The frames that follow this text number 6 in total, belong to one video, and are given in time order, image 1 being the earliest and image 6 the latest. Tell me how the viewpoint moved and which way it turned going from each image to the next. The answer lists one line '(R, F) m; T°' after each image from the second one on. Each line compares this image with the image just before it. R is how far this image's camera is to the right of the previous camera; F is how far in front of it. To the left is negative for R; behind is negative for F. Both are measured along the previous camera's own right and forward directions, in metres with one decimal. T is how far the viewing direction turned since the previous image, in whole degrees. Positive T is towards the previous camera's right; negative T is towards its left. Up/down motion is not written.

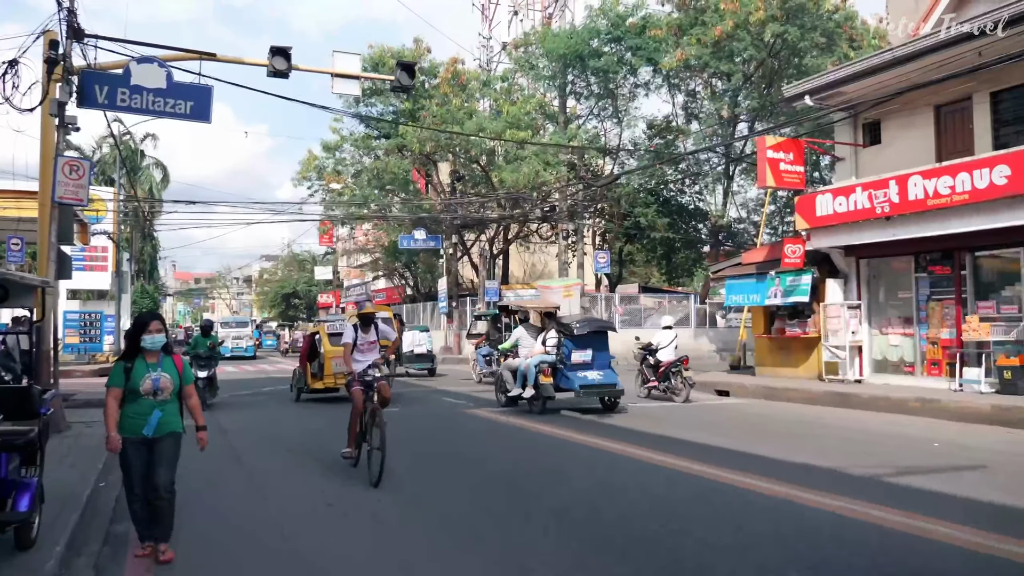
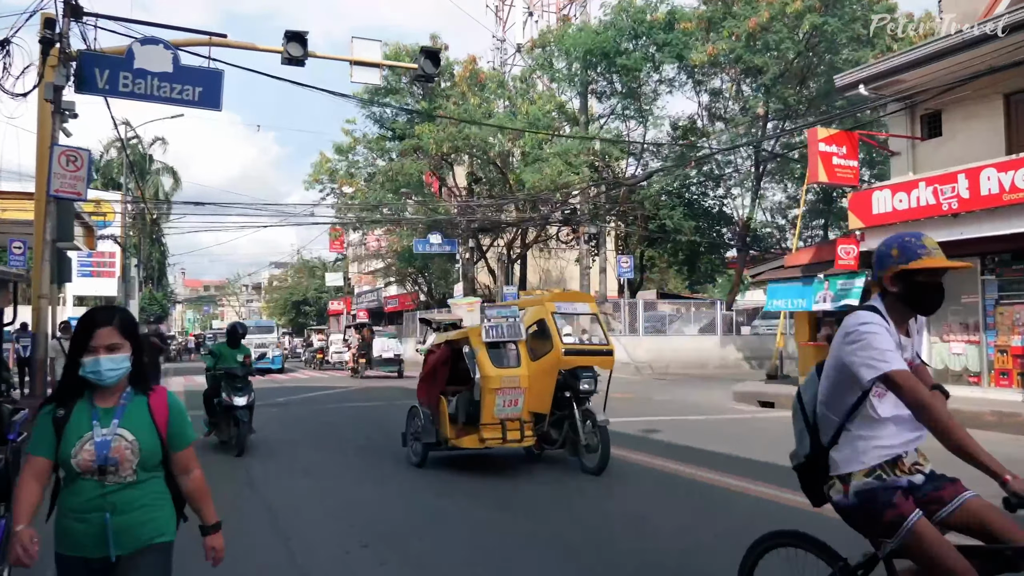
(-0.4, +1.2) m; -1°
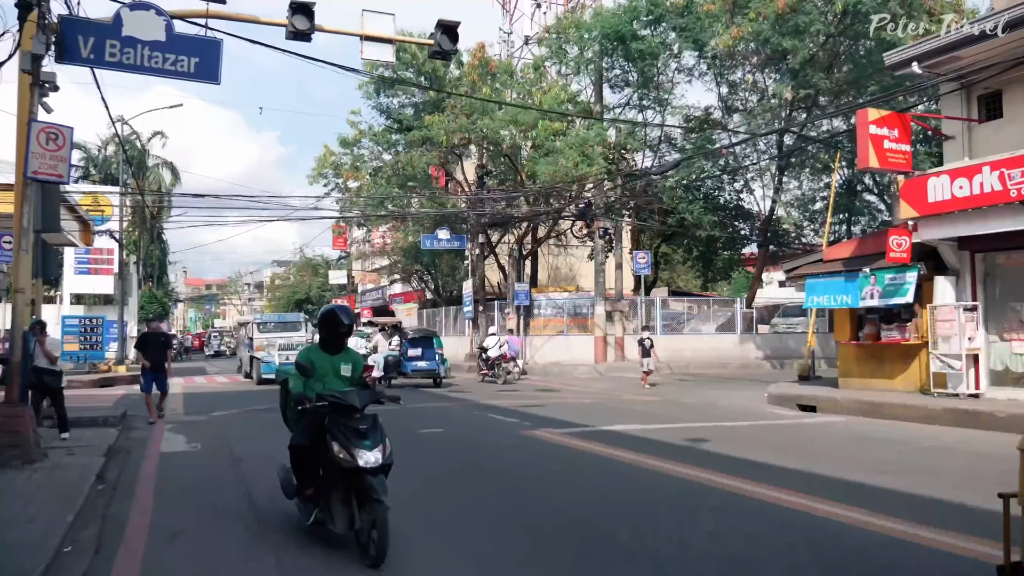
(-0.4, +1.2) m; 0°
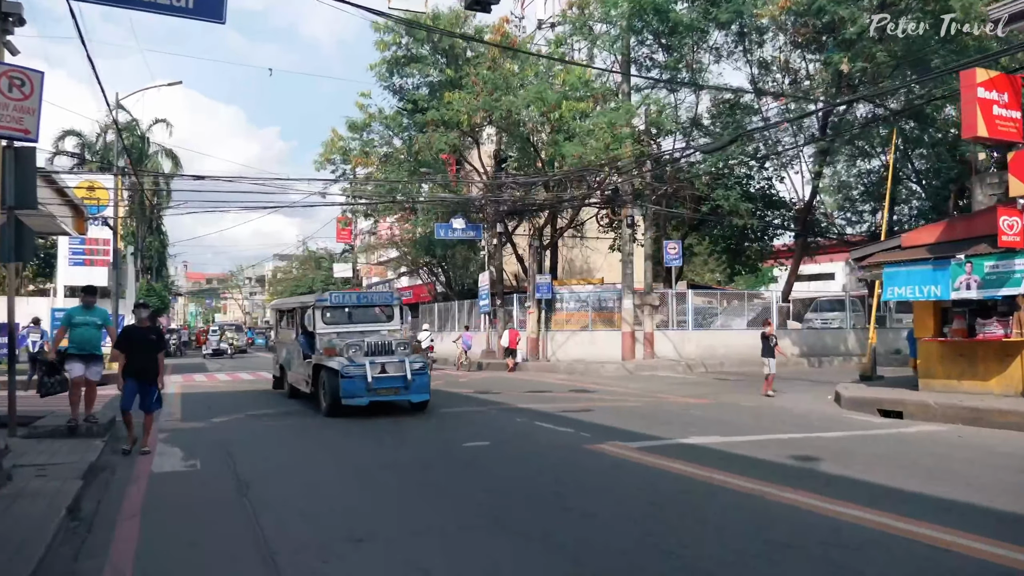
(-0.7, +1.9) m; 0°
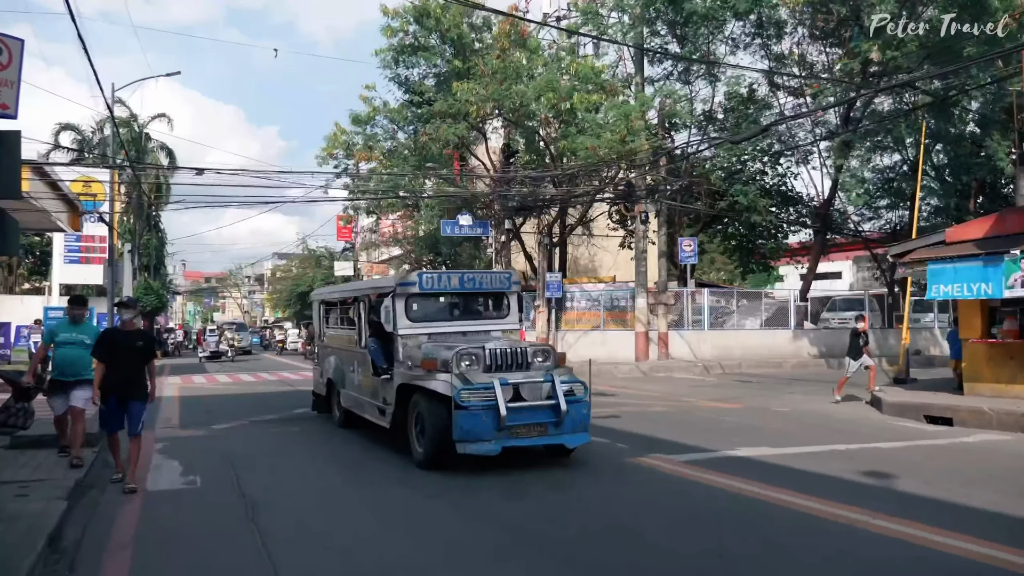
(-0.4, +0.9) m; 0°
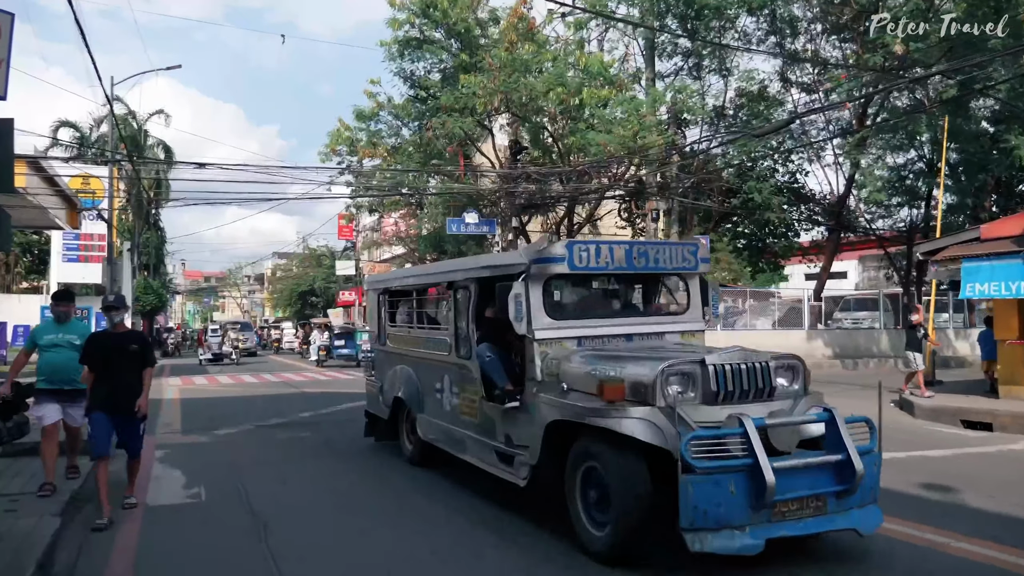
(-0.3, +0.6) m; 0°
